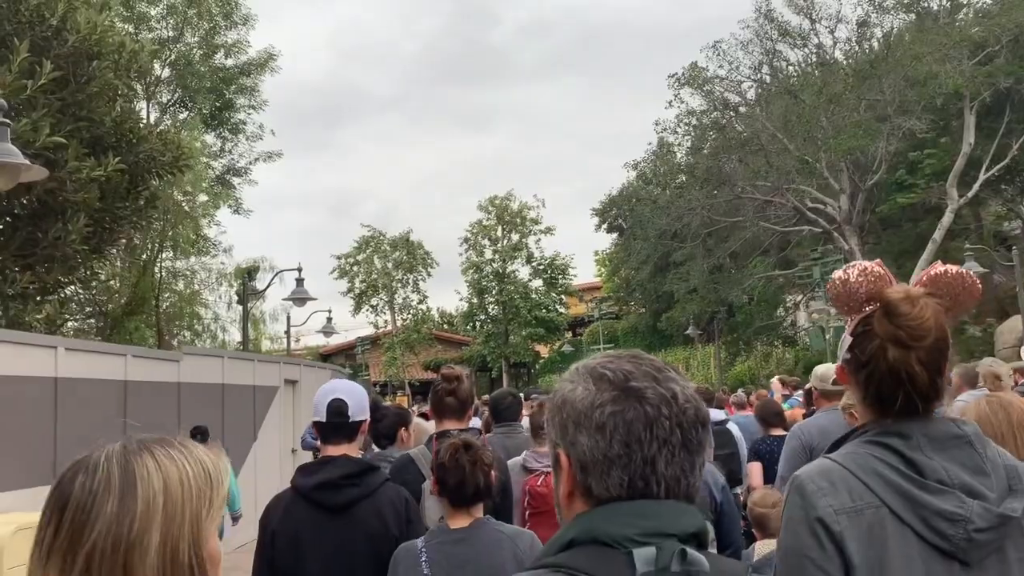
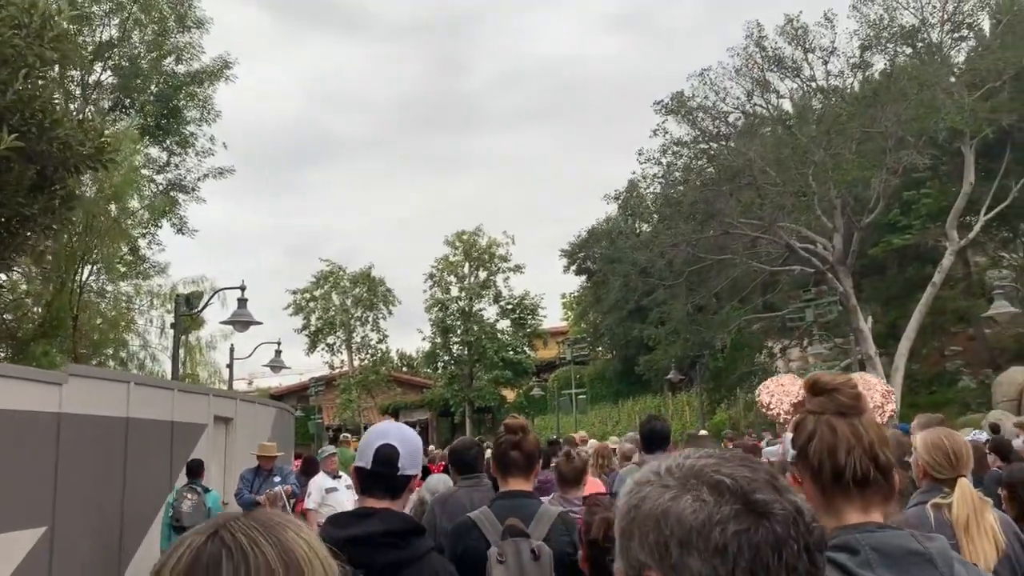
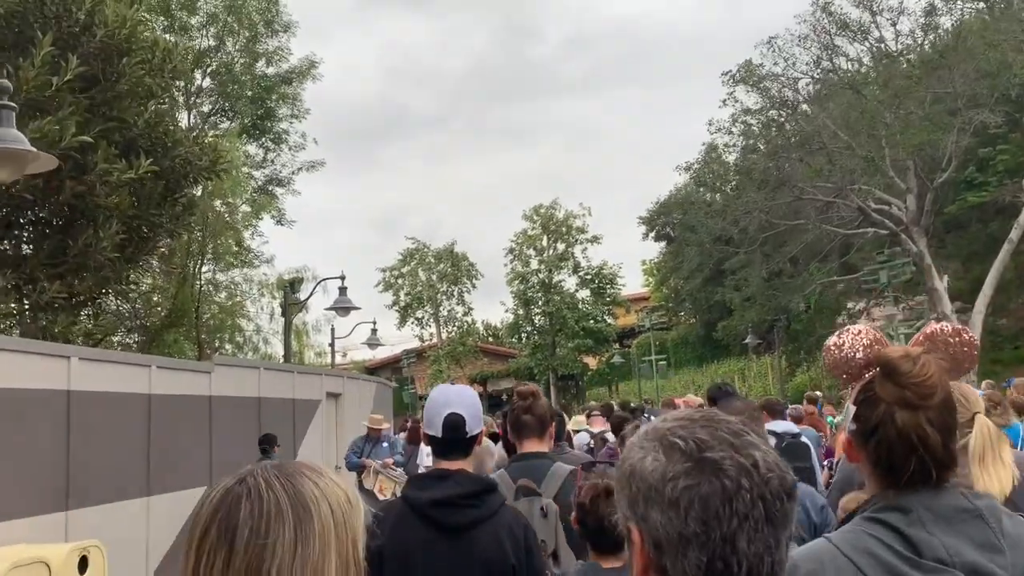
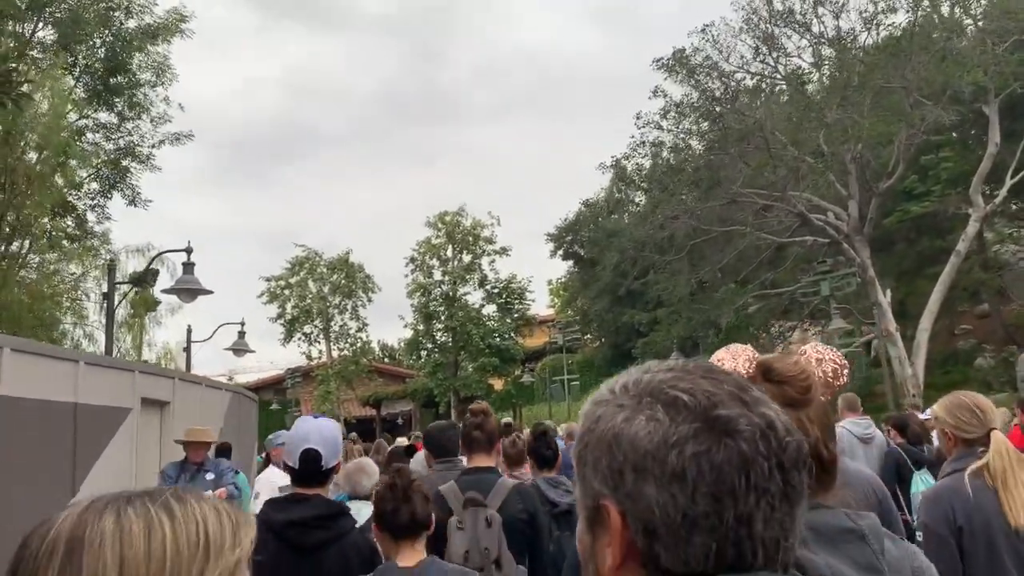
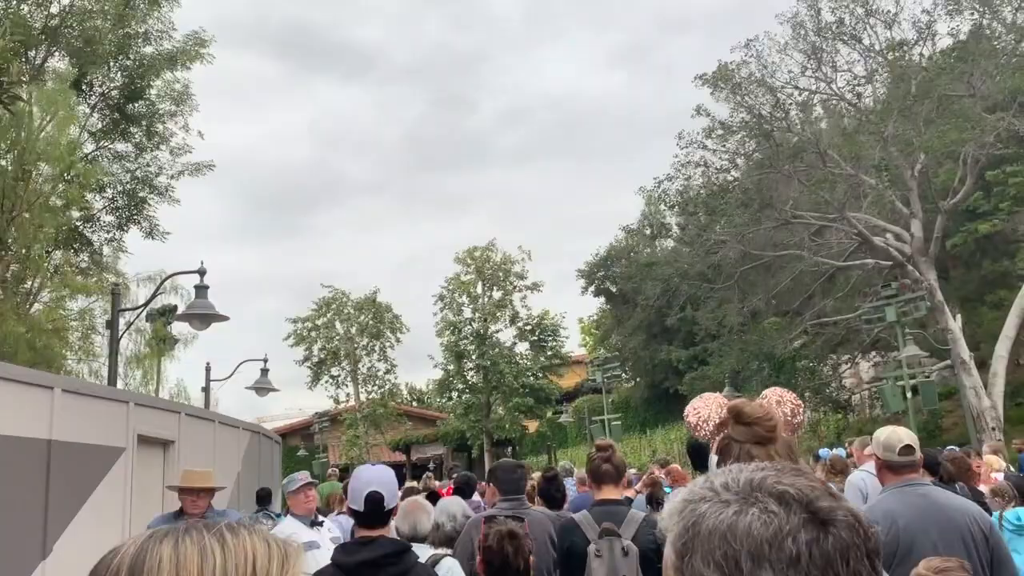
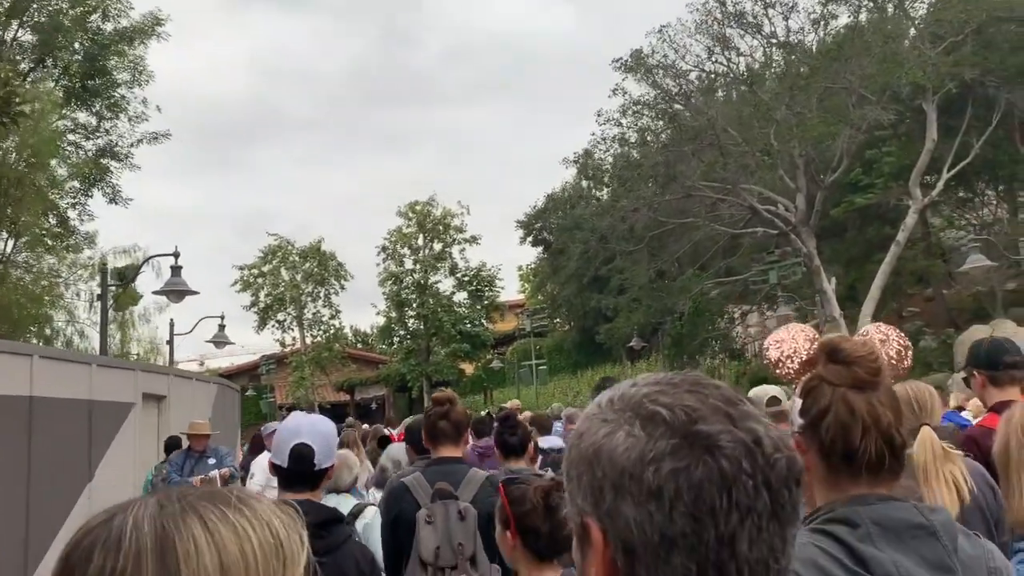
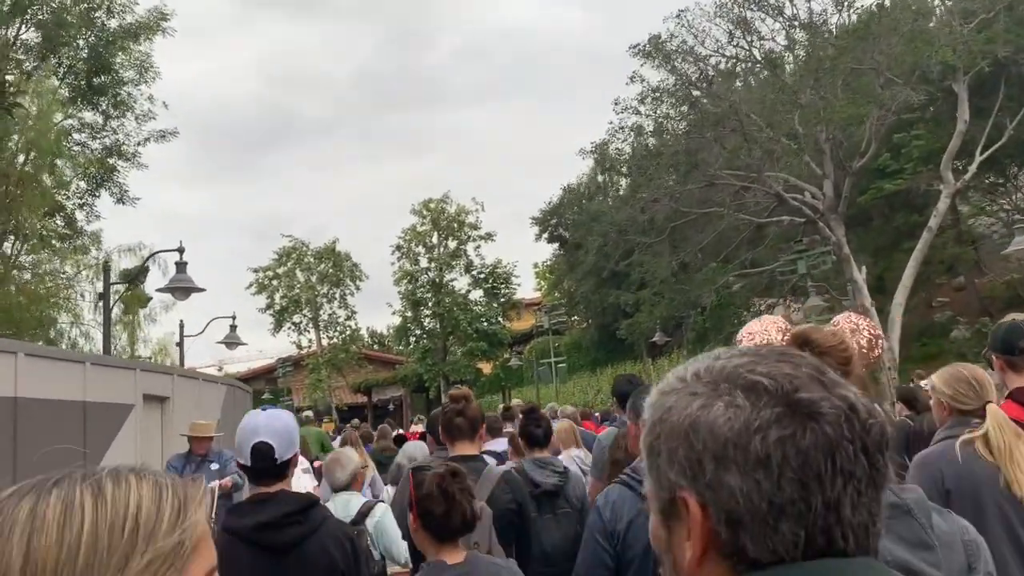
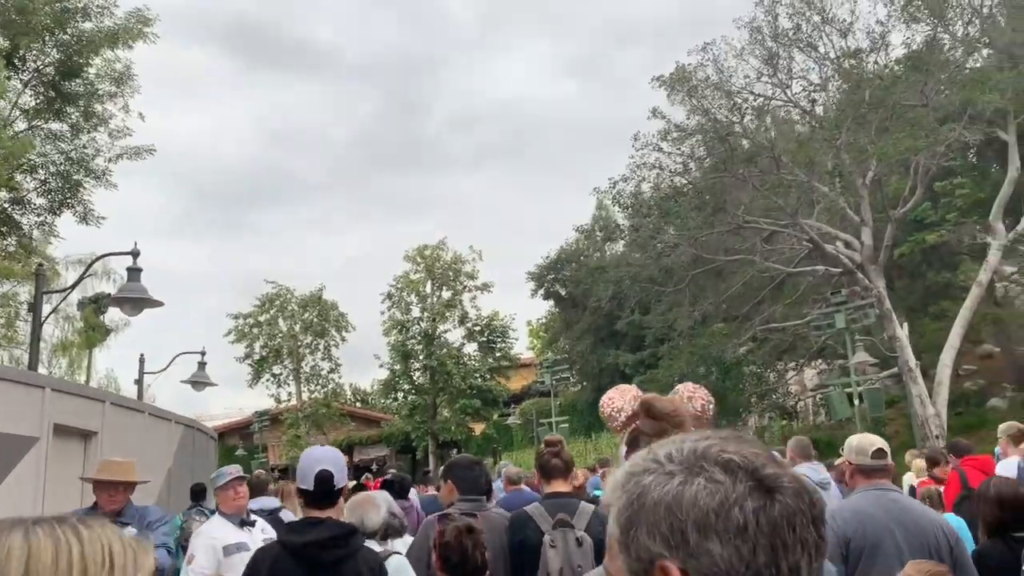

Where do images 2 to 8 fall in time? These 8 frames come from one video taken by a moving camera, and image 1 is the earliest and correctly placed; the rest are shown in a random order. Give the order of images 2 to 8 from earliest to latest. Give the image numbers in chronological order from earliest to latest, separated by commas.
3, 2, 6, 7, 4, 5, 8
